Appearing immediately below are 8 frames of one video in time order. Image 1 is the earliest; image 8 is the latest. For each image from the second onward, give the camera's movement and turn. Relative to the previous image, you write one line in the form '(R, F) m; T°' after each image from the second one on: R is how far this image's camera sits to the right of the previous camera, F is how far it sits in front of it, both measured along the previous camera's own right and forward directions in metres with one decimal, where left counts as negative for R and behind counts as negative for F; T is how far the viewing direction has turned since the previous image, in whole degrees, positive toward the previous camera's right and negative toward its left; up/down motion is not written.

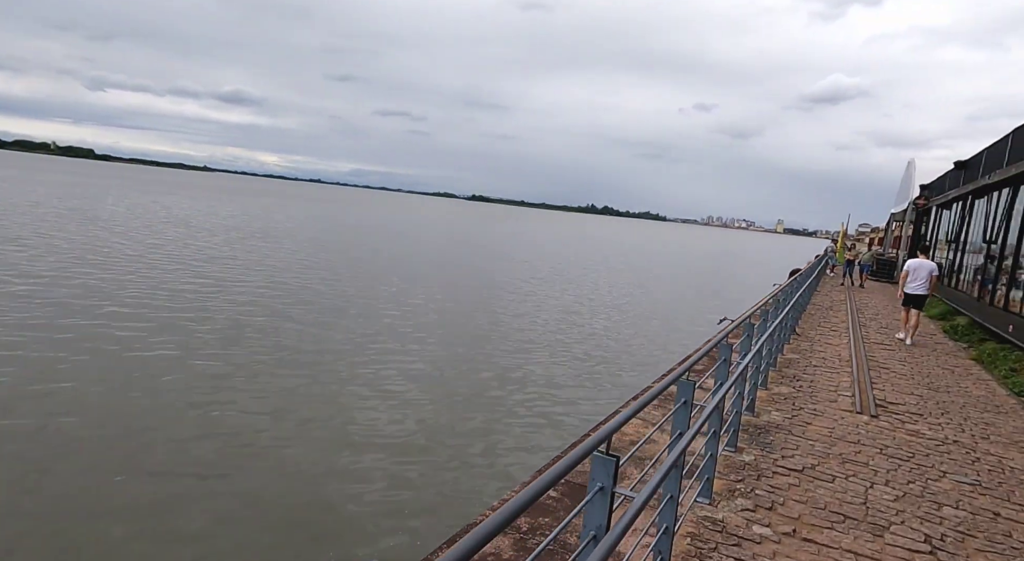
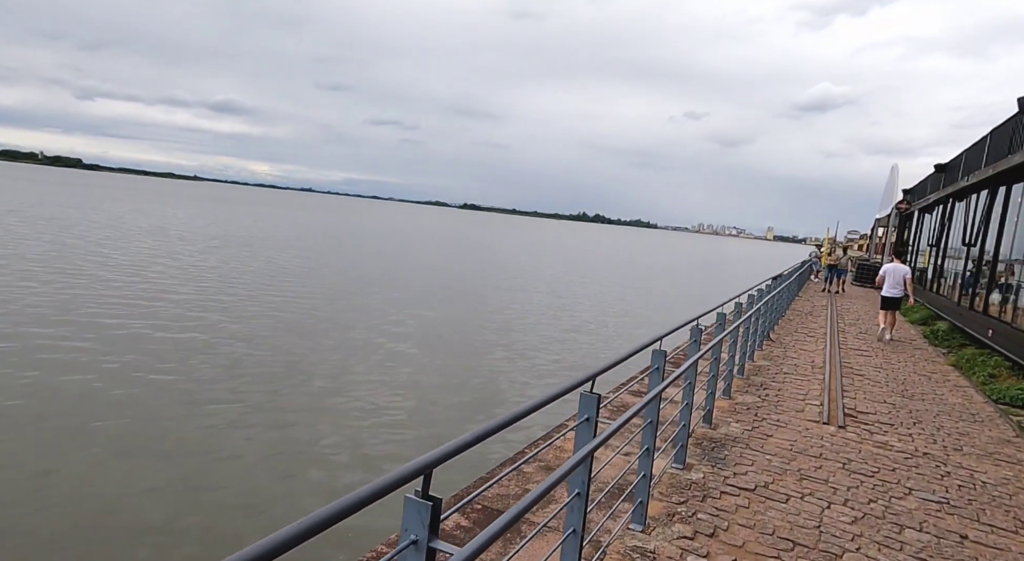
(+0.5, +0.5) m; +1°
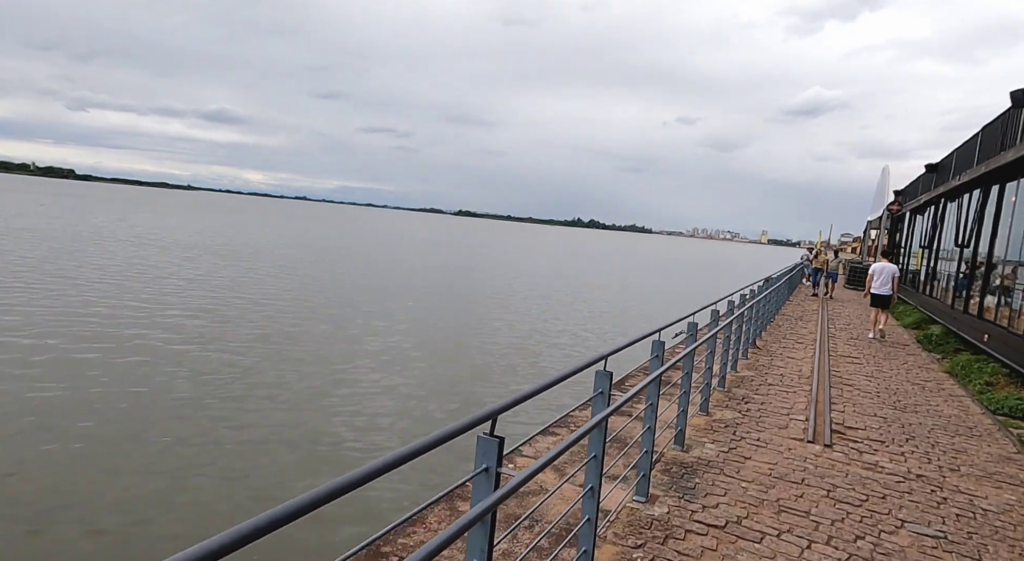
(+0.4, +0.6) m; 0°
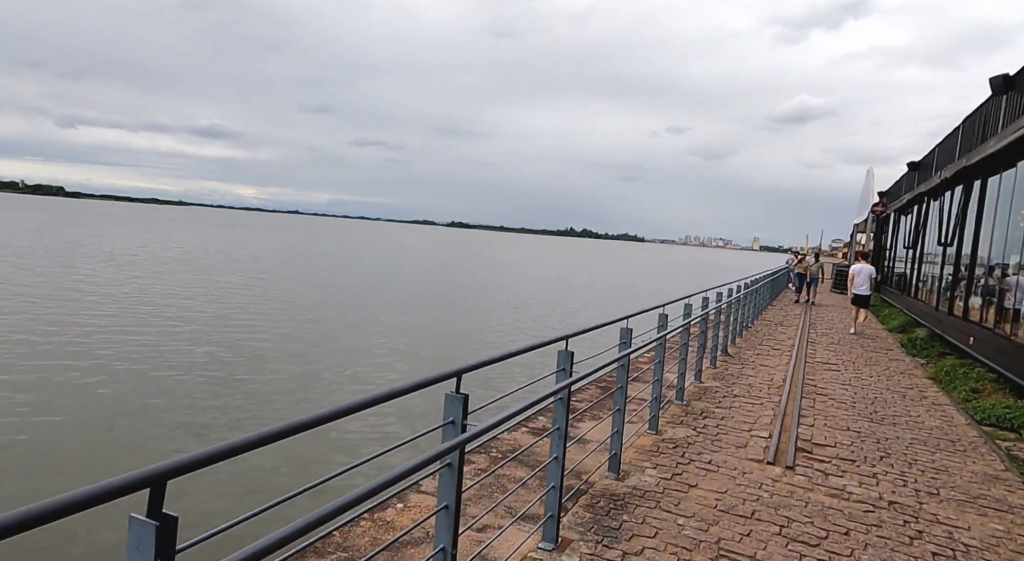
(+0.6, +0.8) m; +1°
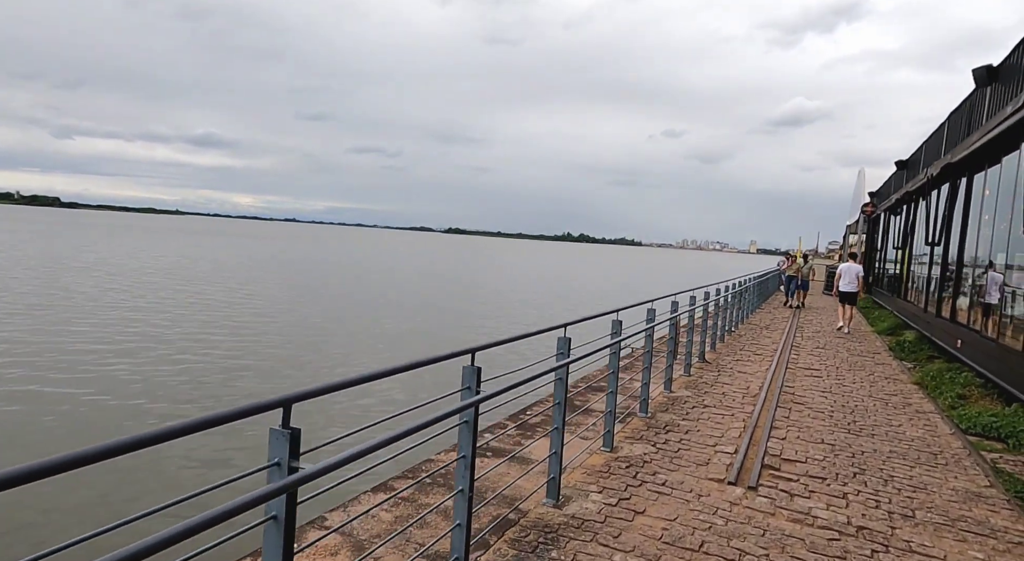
(+0.5, +0.5) m; 0°
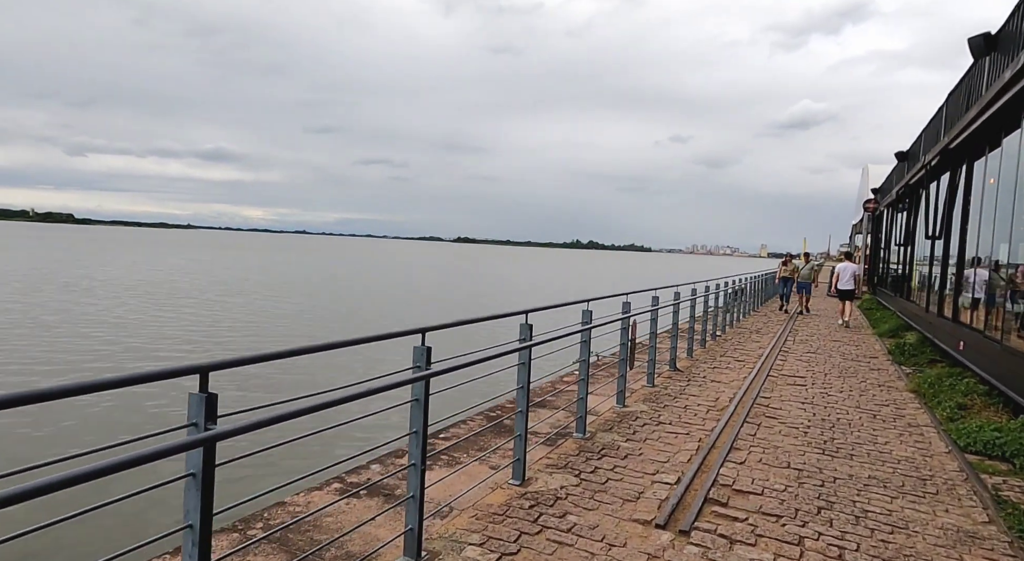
(+0.9, +1.0) m; -1°
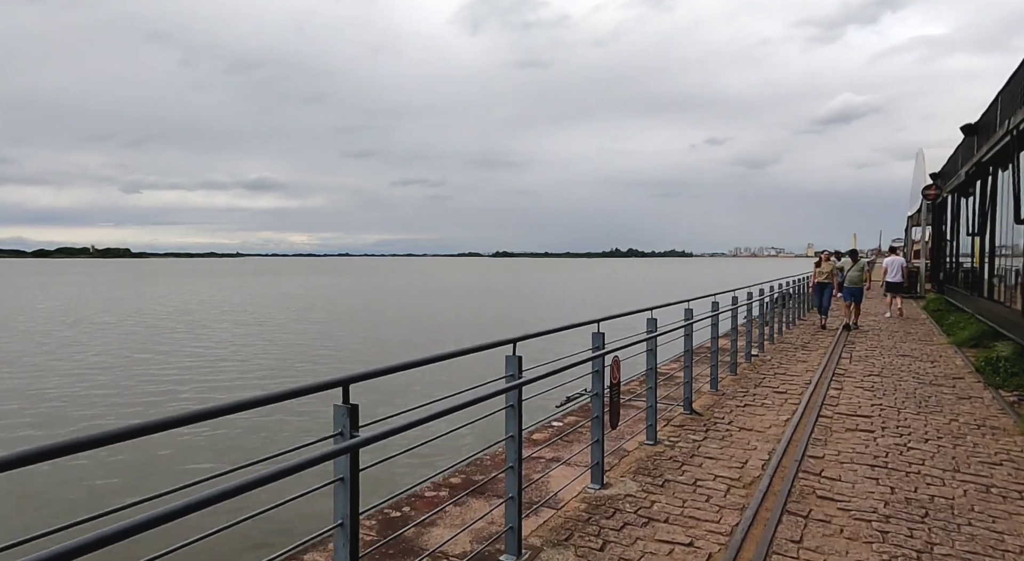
(+0.9, +2.3) m; -4°
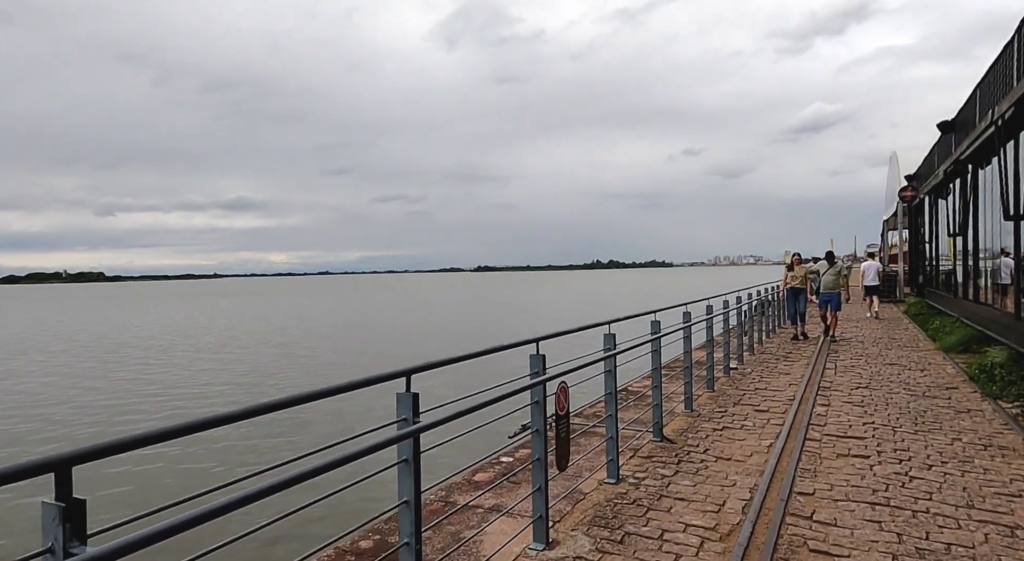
(+0.4, +0.9) m; +2°
